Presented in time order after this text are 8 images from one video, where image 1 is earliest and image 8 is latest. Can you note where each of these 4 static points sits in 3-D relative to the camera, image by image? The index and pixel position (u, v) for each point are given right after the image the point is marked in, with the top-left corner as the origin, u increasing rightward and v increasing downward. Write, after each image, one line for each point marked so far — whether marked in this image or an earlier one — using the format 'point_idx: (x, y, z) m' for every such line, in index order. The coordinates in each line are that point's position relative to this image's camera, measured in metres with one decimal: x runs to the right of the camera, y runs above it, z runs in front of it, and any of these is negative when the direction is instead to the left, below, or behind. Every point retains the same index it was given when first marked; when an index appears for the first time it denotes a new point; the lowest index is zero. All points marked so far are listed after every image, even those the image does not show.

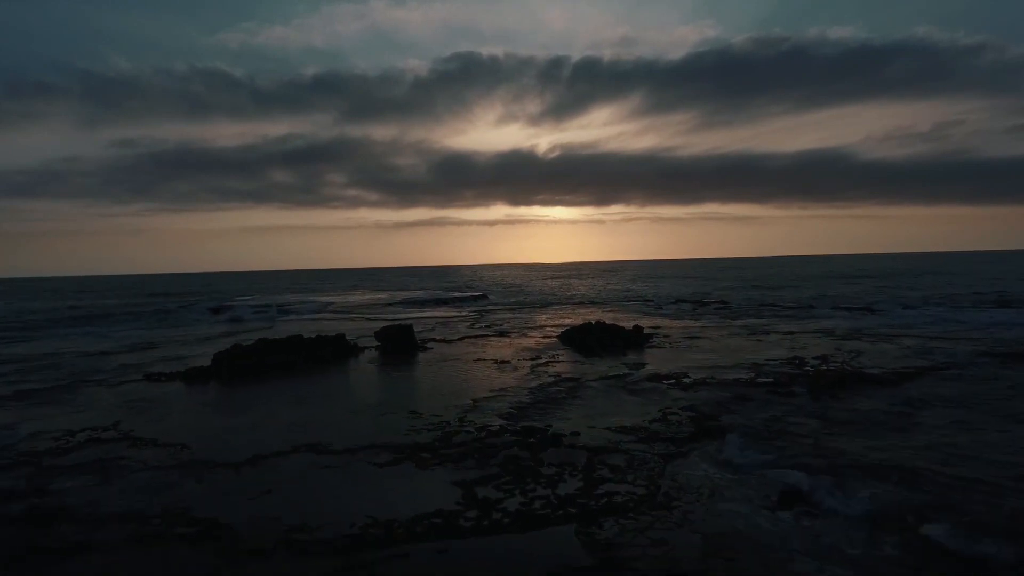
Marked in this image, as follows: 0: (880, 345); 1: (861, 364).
0: (+9.1, -1.4, +19.3) m
1: (+7.3, -1.6, +16.4) m
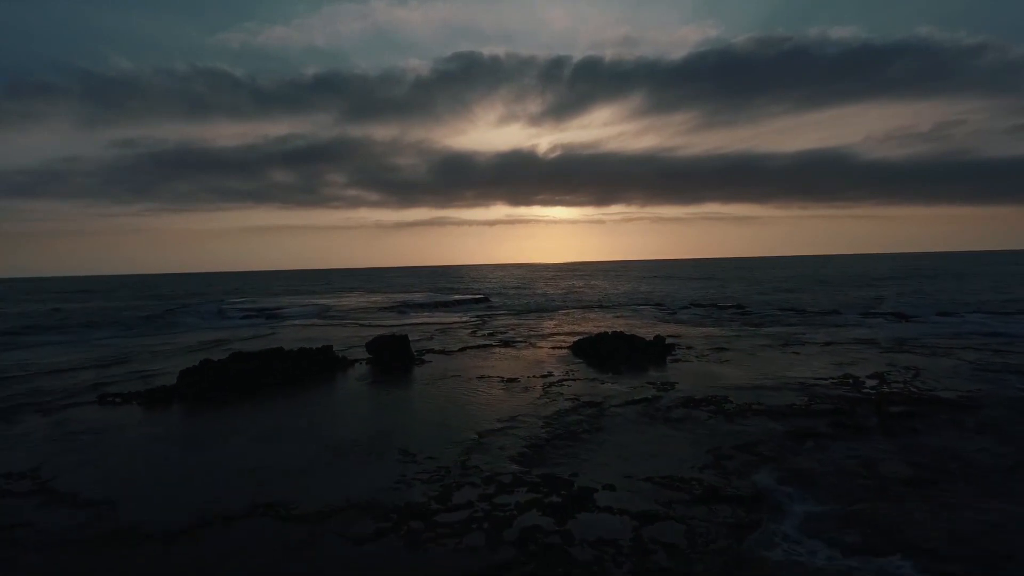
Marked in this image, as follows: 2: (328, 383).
0: (+9.3, -1.6, +17.0) m
1: (+7.5, -1.8, +14.1) m
2: (-4.2, -2.2, +17.7) m
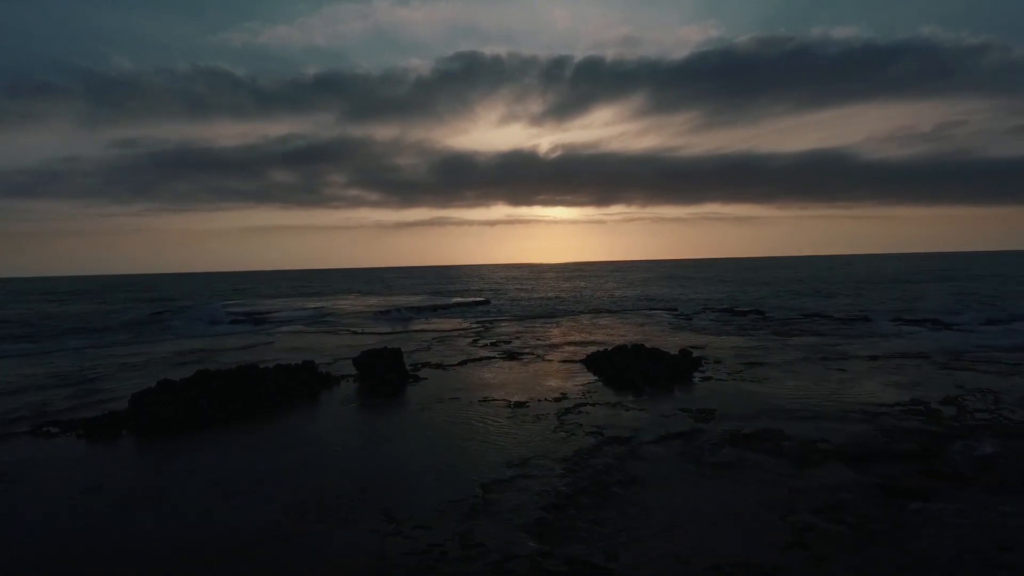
0: (+9.4, -1.8, +14.8) m
1: (+7.7, -1.9, +11.9) m
2: (-4.0, -2.4, +15.5) m
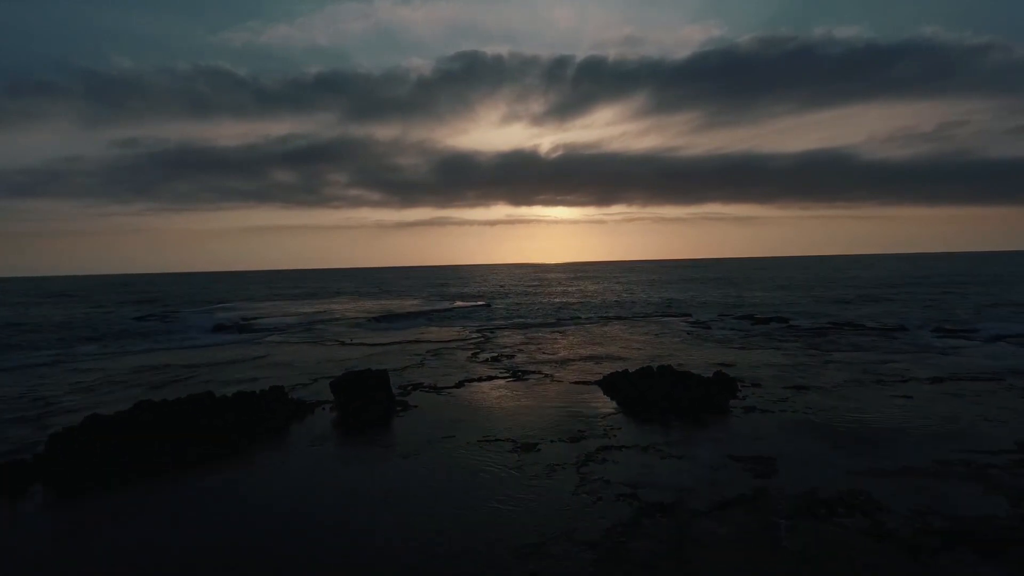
0: (+9.5, -2.0, +12.2) m
1: (+7.8, -2.1, +9.4) m
2: (-3.9, -2.6, +12.9) m
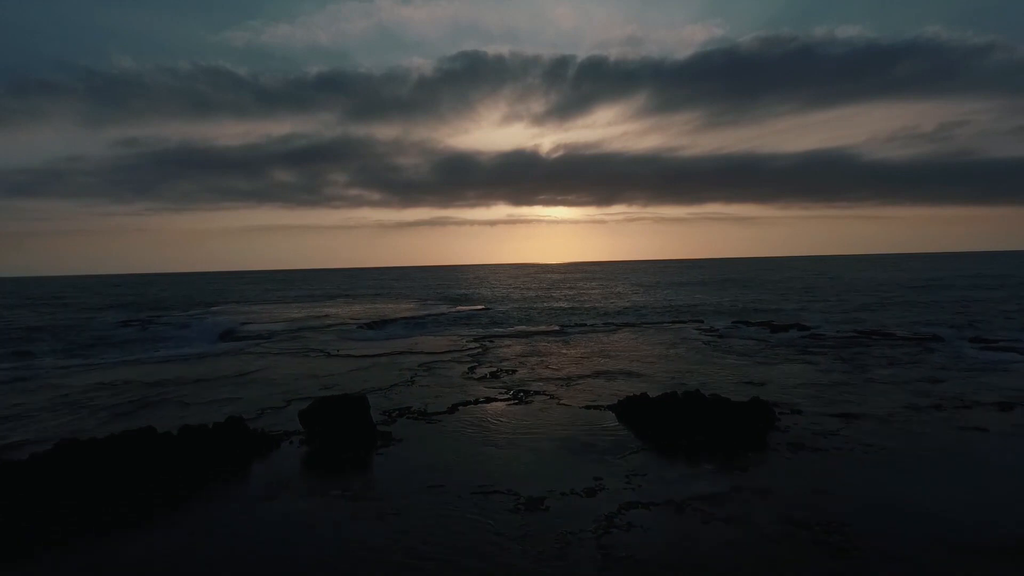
0: (+9.5, -2.2, +10.0) m
1: (+7.8, -2.3, +7.2) m
2: (-3.9, -2.8, +10.7) m
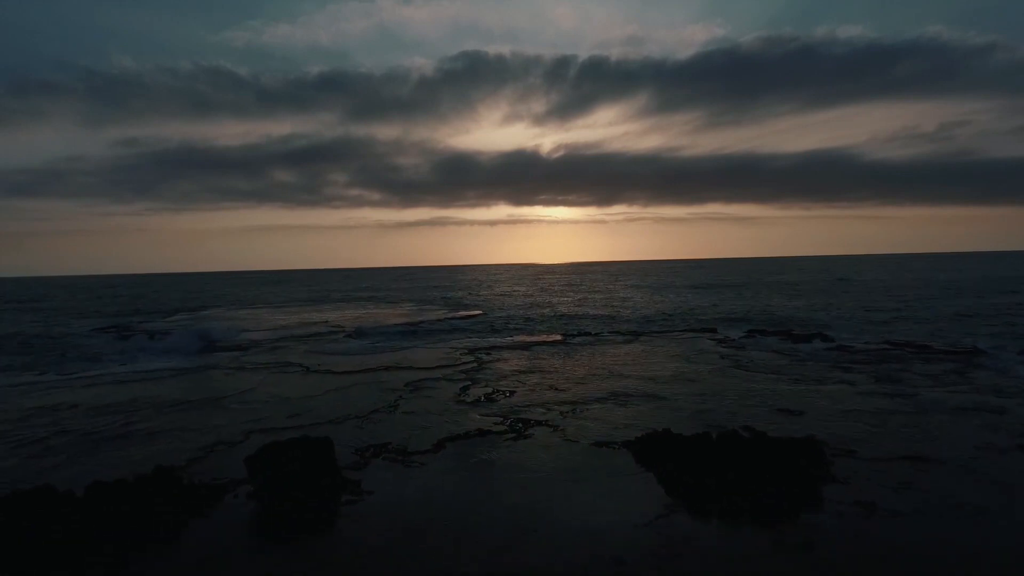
0: (+9.5, -2.4, +7.7) m
1: (+7.7, -2.6, +4.9) m
2: (-4.0, -3.0, +8.4) m
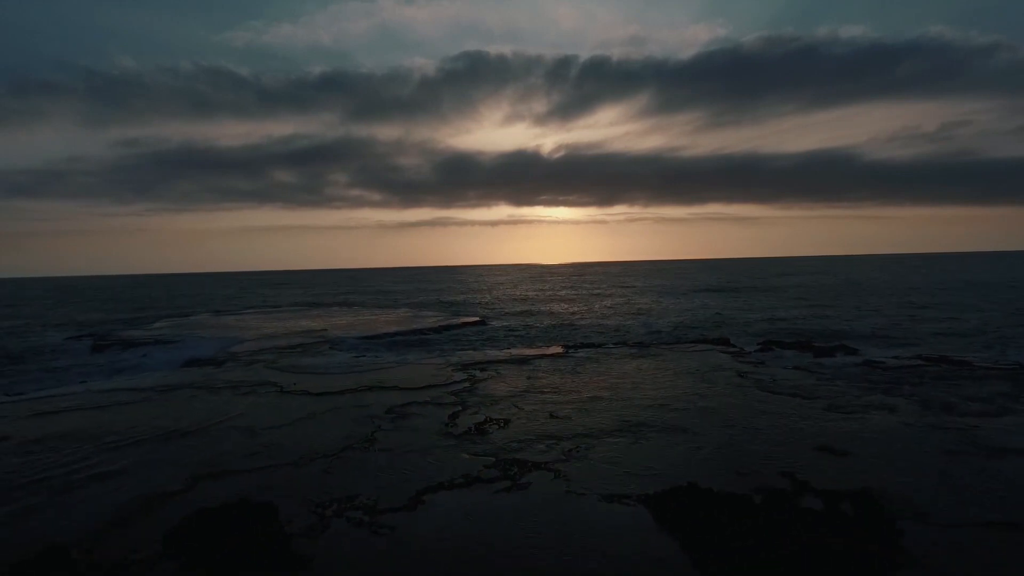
0: (+9.4, -2.7, +5.5) m
1: (+7.6, -2.9, +2.7) m
2: (-4.1, -3.3, +6.3) m
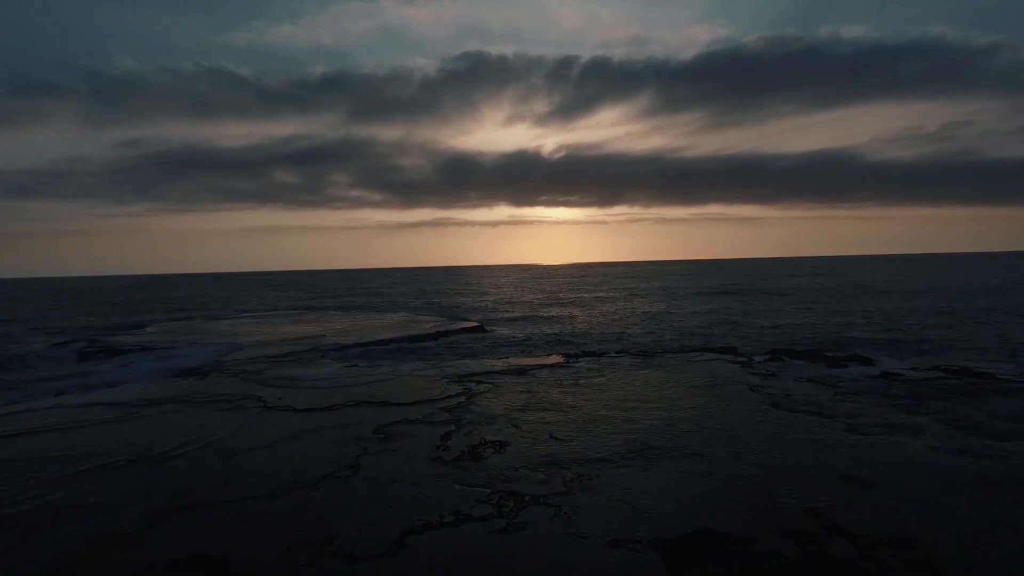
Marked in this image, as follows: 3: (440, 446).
0: (+9.3, -2.9, +4.4) m
1: (+7.5, -3.1, +1.5) m
2: (-4.1, -3.5, +5.2) m
3: (-1.3, -2.9, +14.4) m
